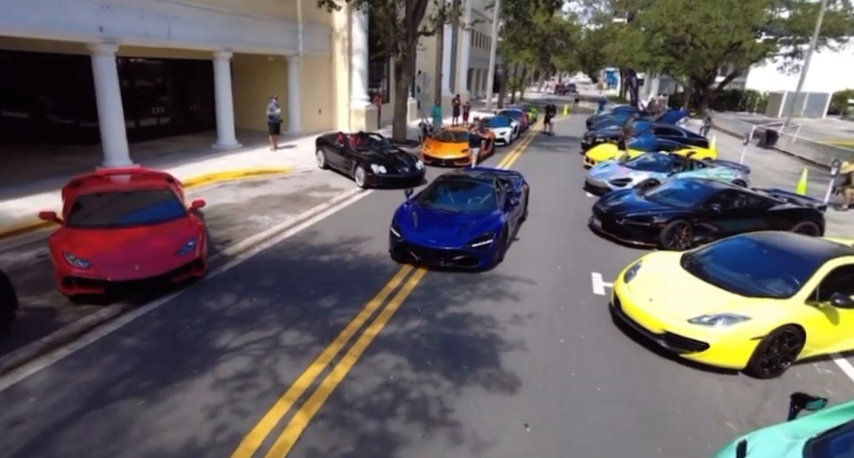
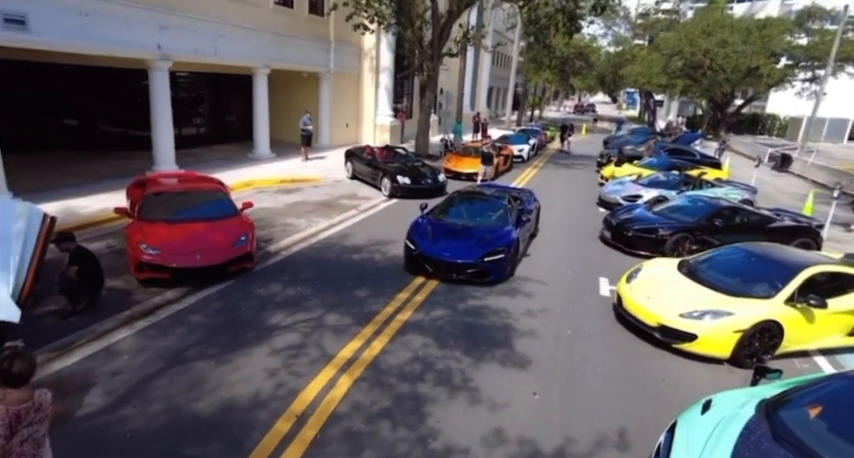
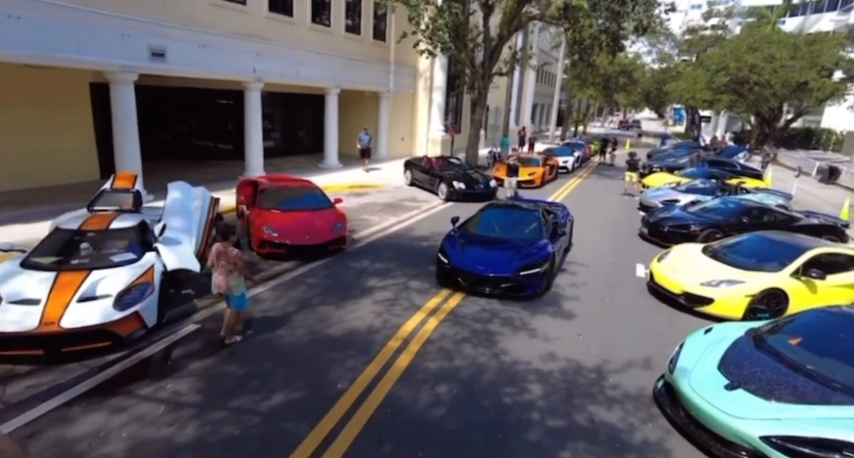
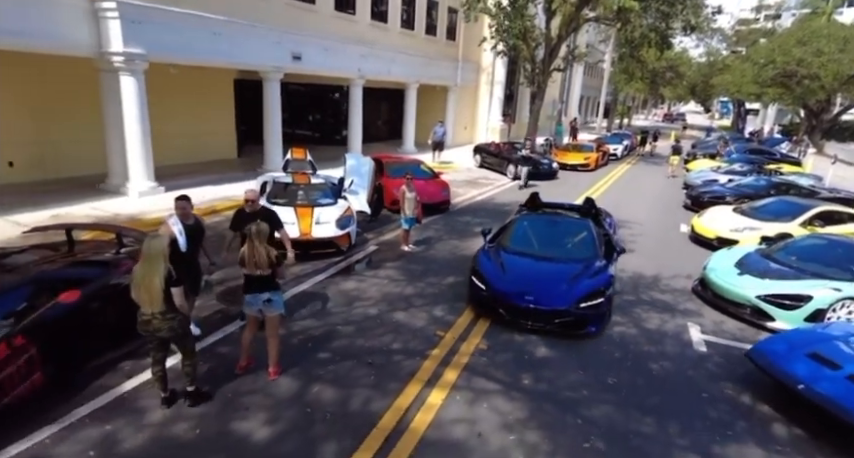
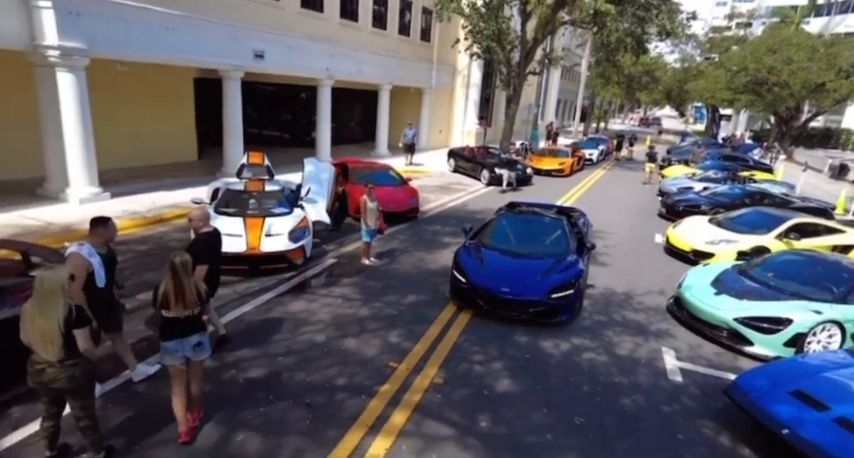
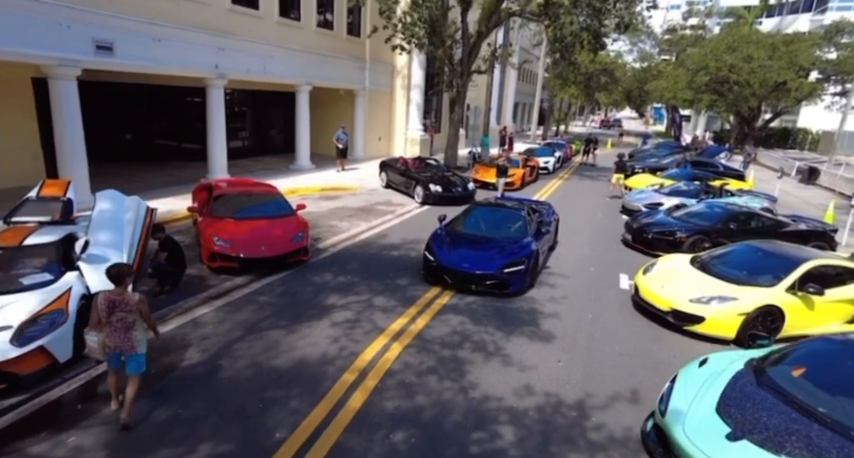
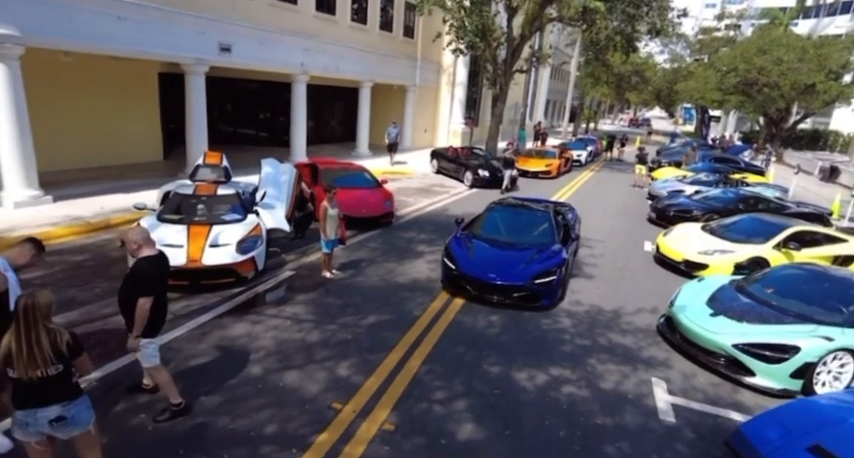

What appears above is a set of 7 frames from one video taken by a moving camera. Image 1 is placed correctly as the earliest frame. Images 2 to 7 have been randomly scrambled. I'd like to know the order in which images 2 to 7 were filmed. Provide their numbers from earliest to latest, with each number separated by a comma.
2, 6, 3, 7, 5, 4
